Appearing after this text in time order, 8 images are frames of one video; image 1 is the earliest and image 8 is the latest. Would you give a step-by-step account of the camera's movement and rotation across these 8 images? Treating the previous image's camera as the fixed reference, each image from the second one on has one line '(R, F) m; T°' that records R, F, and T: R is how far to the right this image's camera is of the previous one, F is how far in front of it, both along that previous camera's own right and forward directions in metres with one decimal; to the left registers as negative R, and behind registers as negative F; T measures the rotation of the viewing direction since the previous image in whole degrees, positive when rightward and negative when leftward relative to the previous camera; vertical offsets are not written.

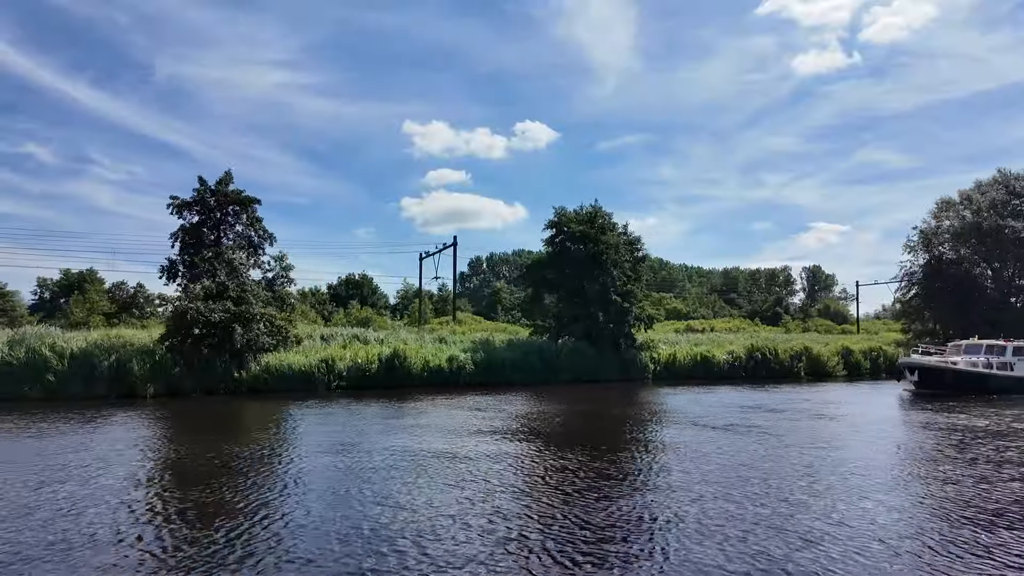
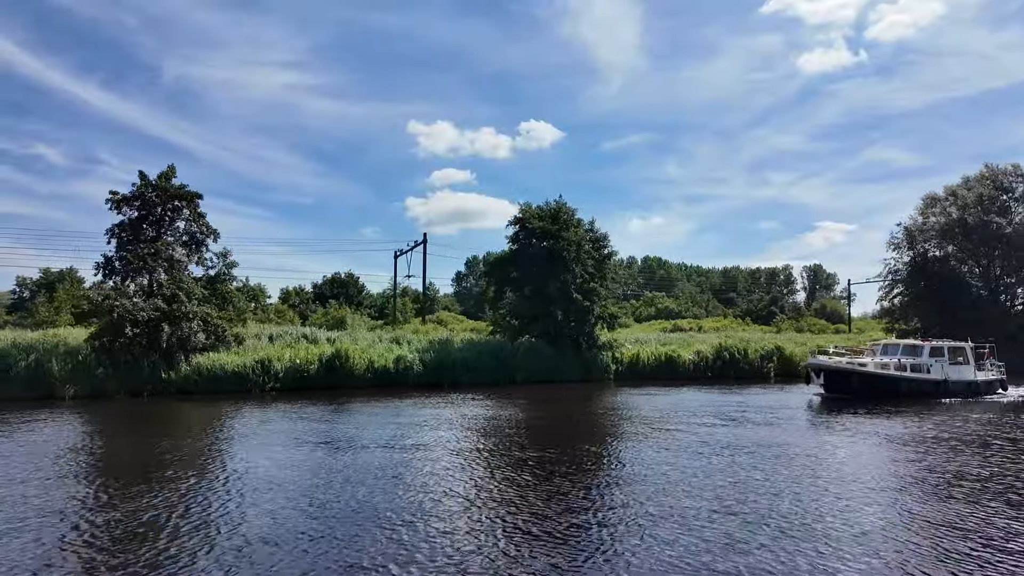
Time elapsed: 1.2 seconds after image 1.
(+2.7, +1.2) m; -1°
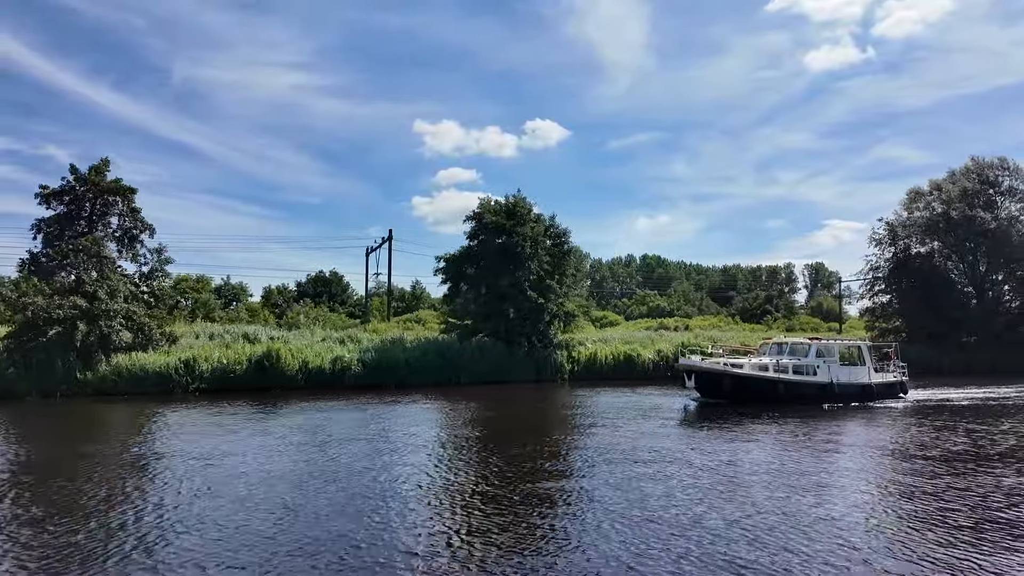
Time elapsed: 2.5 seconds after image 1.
(+3.0, +1.3) m; -1°
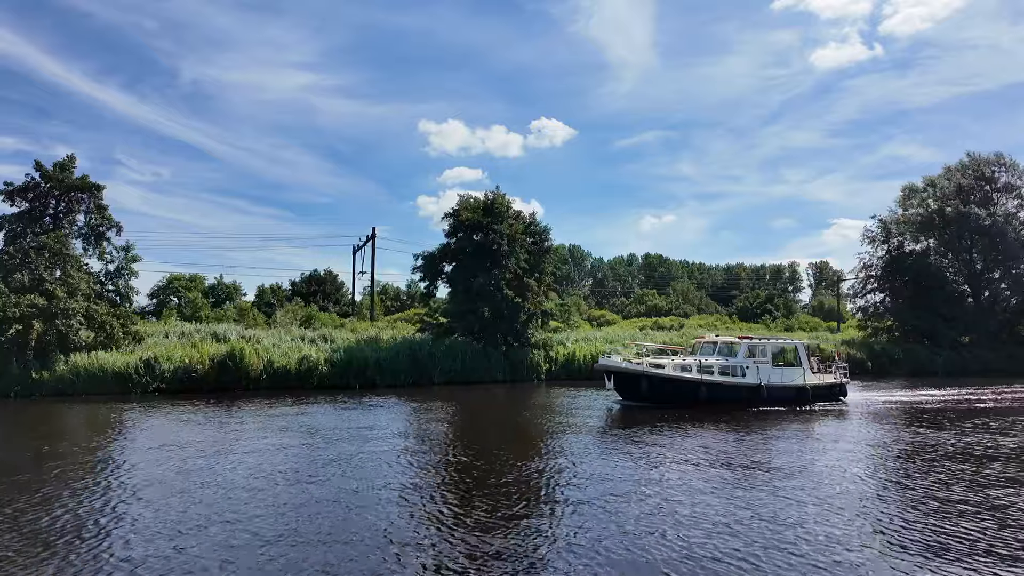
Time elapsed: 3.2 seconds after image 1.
(+1.6, +0.7) m; -1°
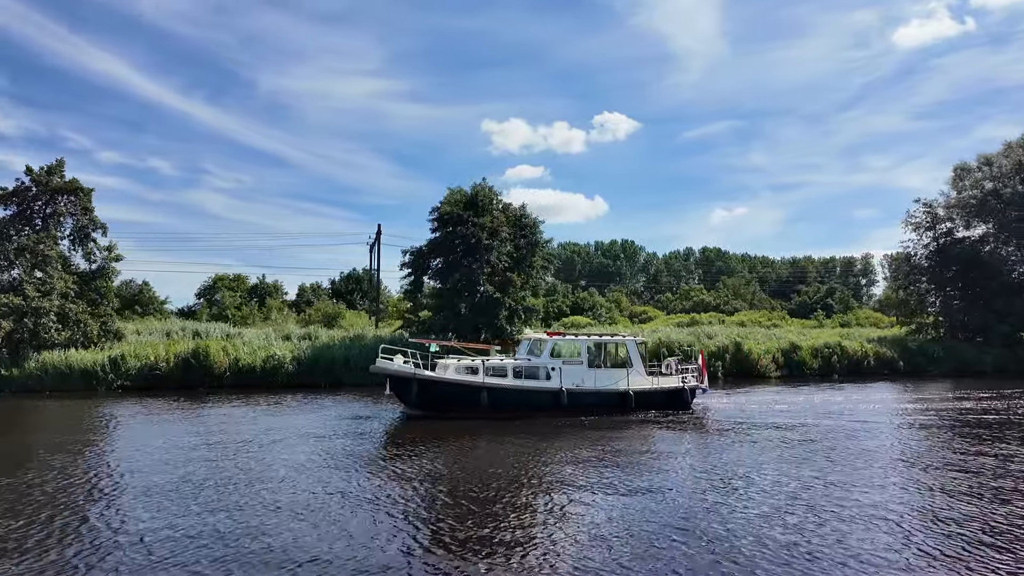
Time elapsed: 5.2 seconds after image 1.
(+4.3, +1.6) m; -6°
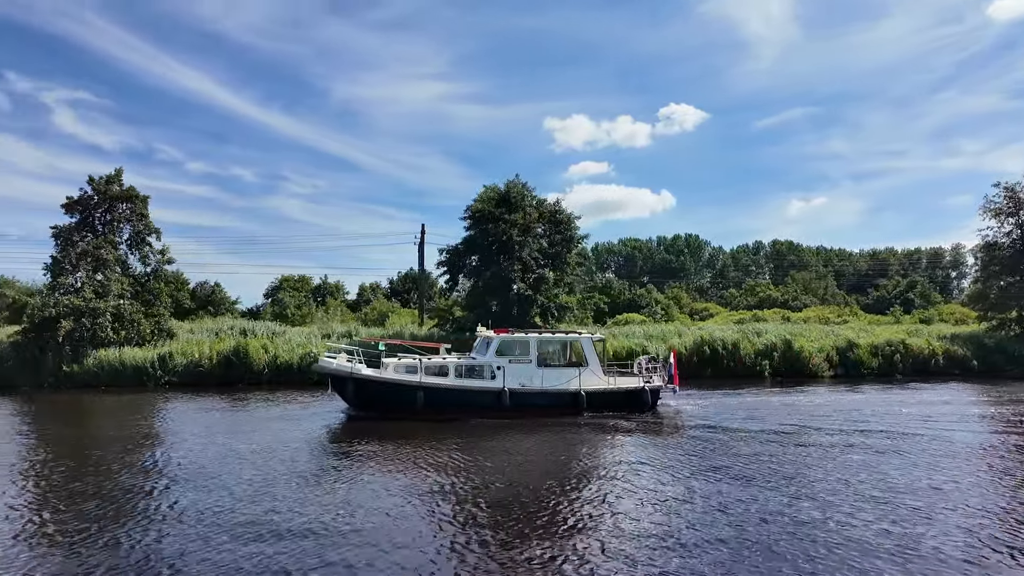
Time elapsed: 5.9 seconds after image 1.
(+1.7, +0.5) m; -6°
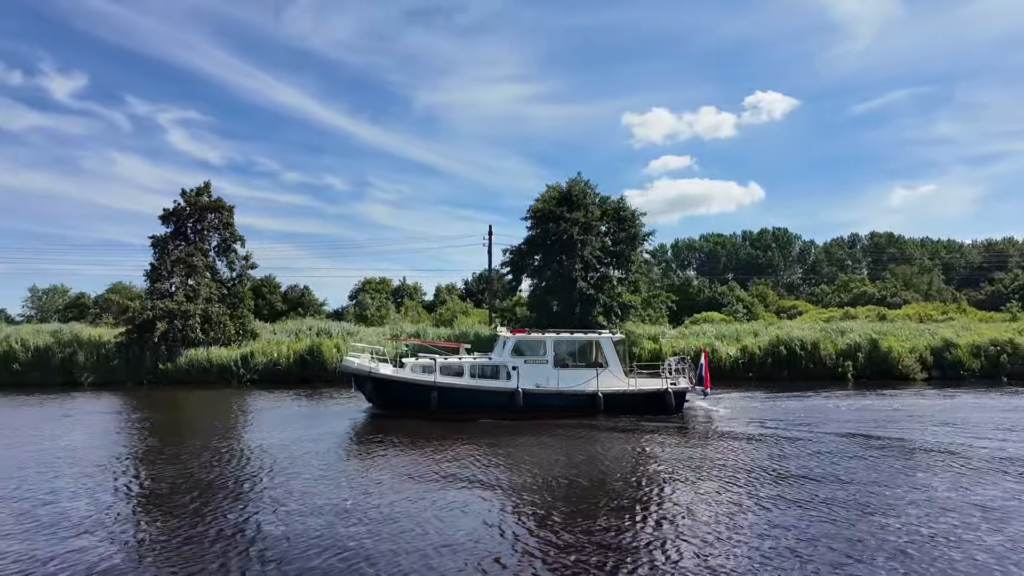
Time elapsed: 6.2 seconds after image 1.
(+0.9, +0.1) m; -7°
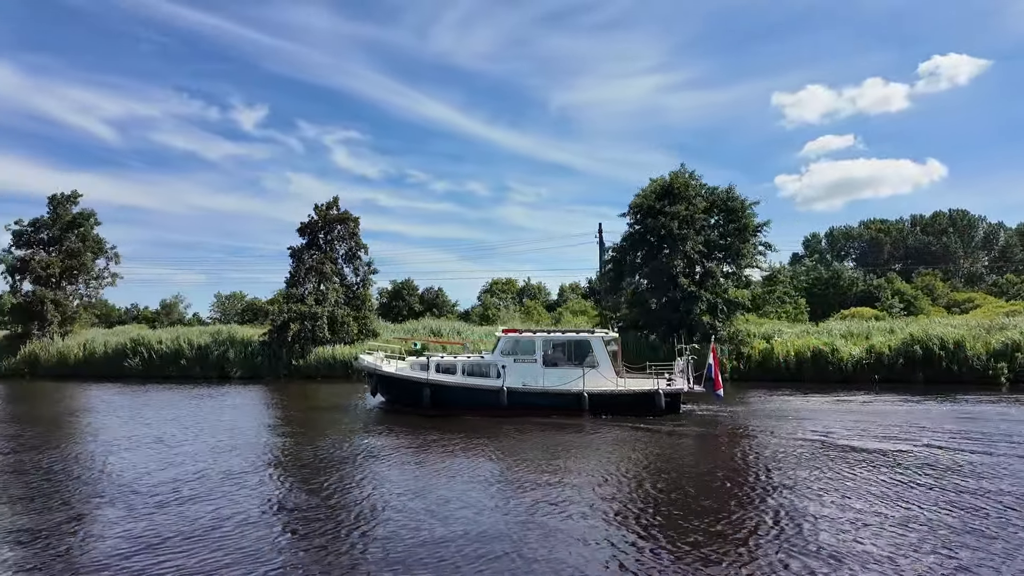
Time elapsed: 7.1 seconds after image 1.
(+2.1, +0.1) m; -13°
